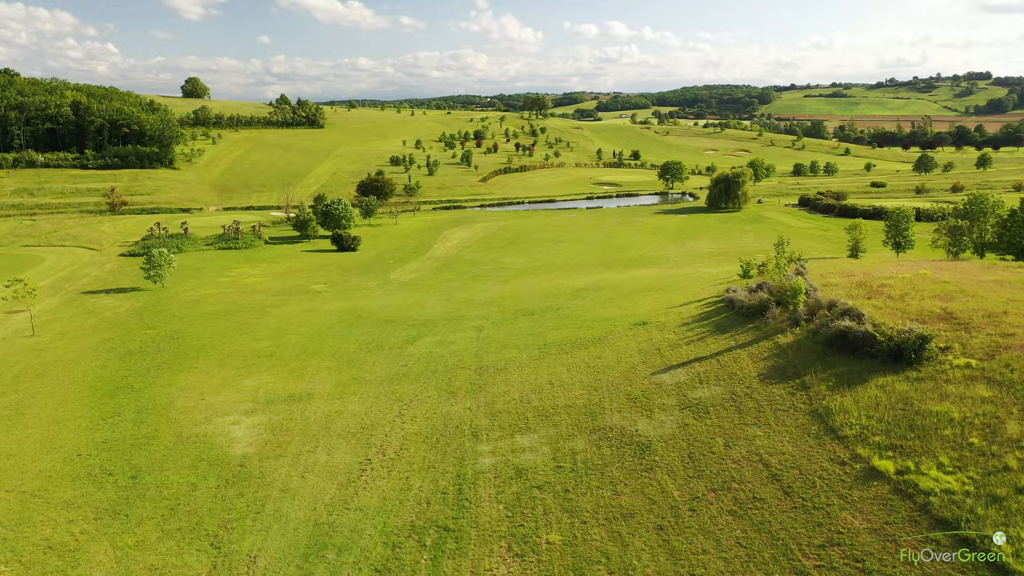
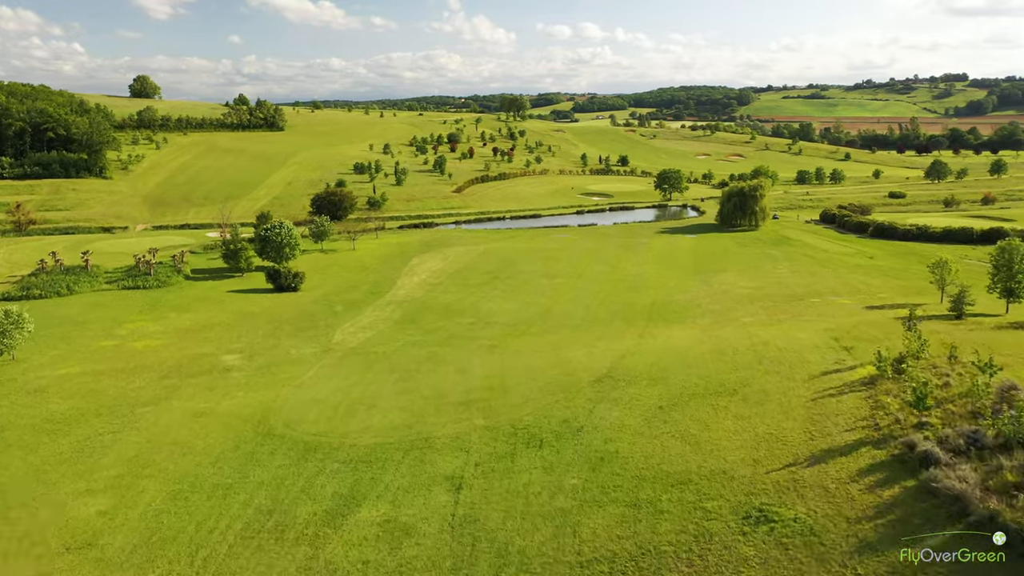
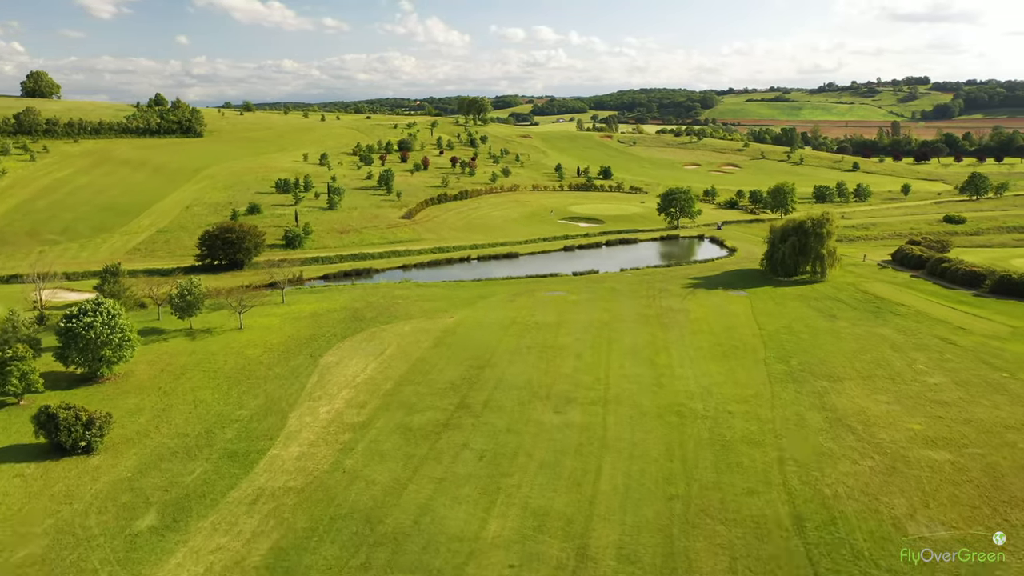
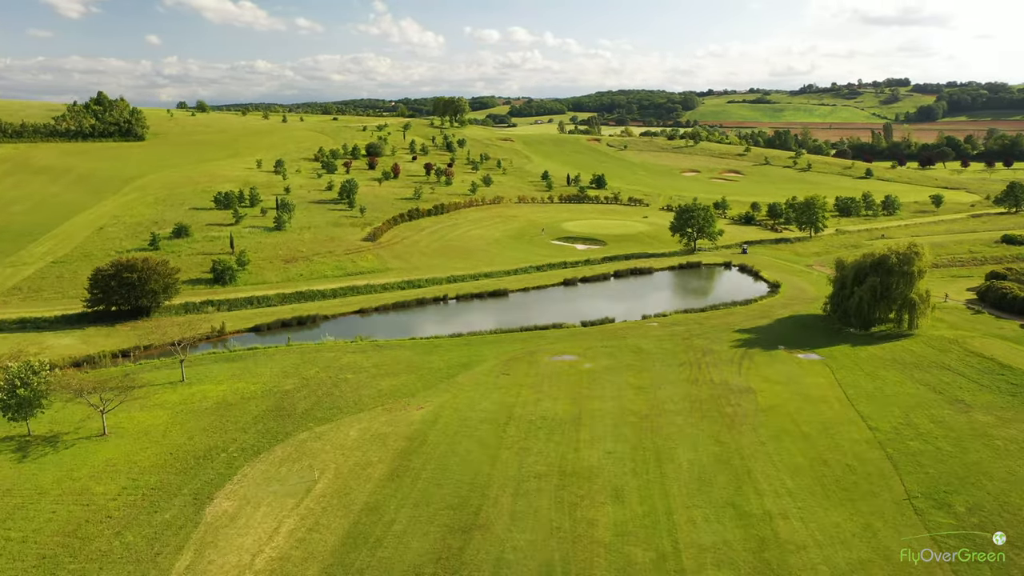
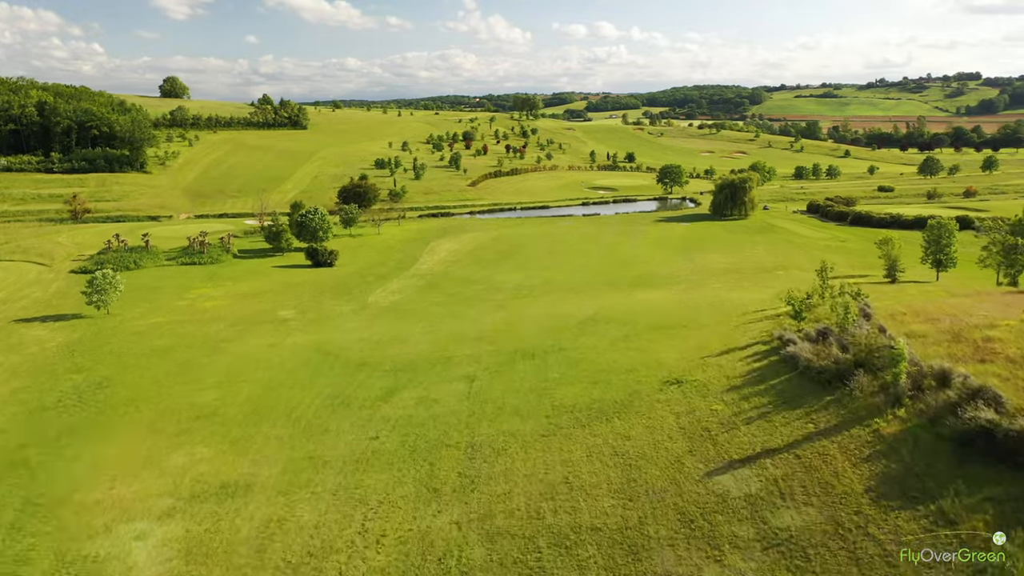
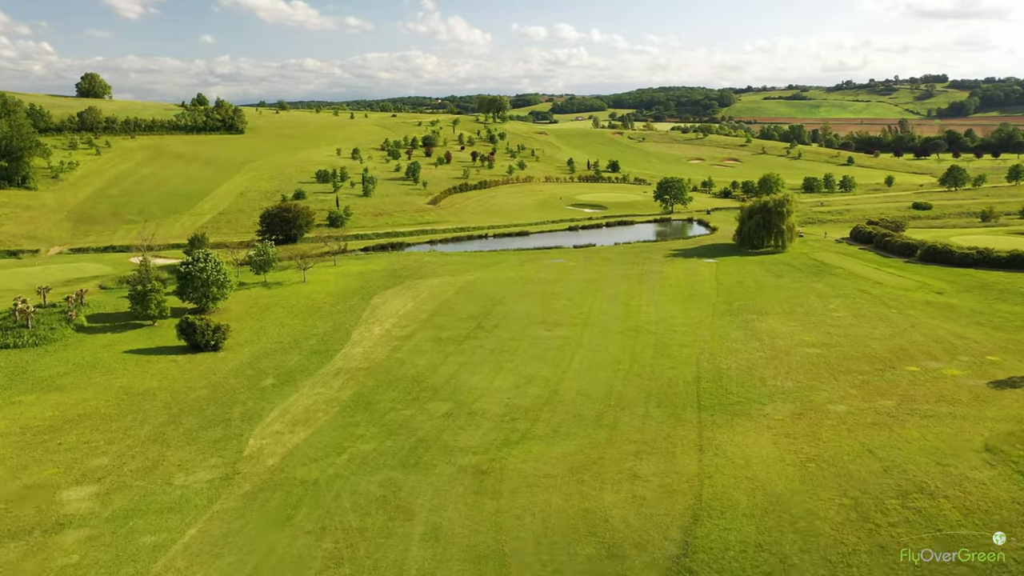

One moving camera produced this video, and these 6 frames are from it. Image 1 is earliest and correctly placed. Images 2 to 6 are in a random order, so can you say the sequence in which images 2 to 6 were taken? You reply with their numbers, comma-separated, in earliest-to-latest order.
5, 2, 6, 3, 4
